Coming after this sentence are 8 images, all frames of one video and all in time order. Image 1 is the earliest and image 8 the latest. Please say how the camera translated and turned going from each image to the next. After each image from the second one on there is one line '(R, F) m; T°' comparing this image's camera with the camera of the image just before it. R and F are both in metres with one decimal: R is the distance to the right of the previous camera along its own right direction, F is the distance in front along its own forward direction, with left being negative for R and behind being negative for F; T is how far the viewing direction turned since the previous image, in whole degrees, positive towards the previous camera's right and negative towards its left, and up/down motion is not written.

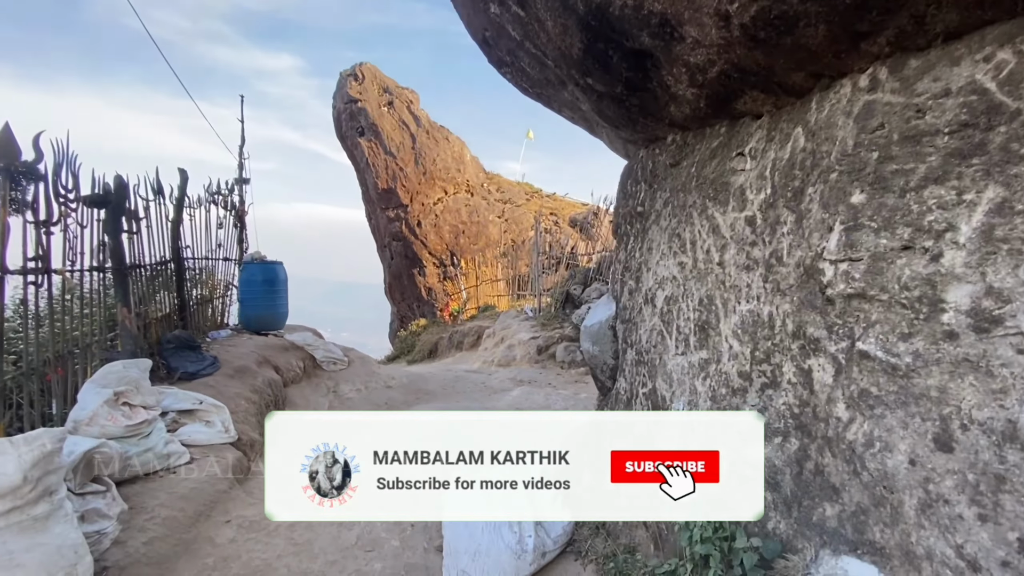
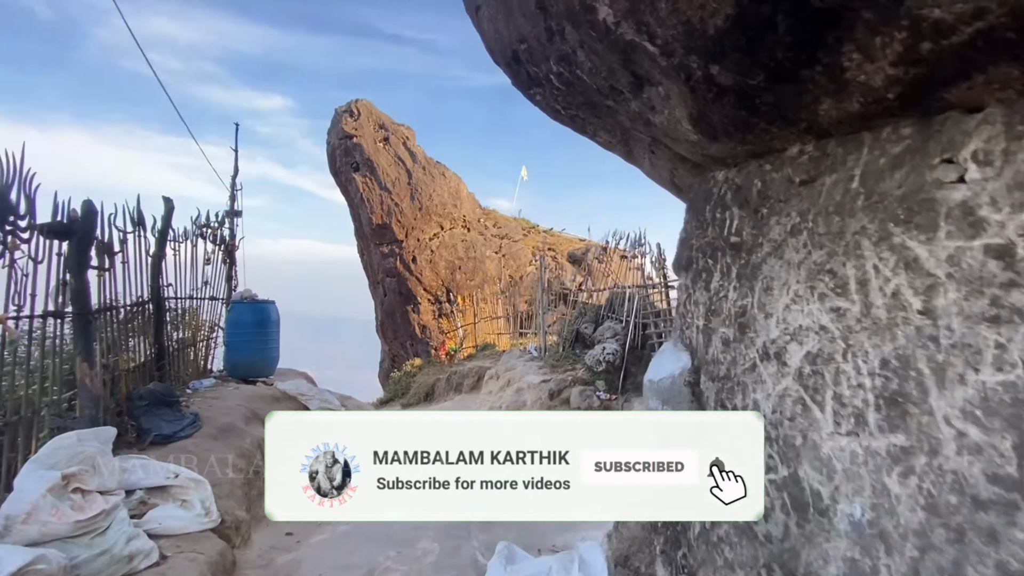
(-0.4, +0.7) m; +1°
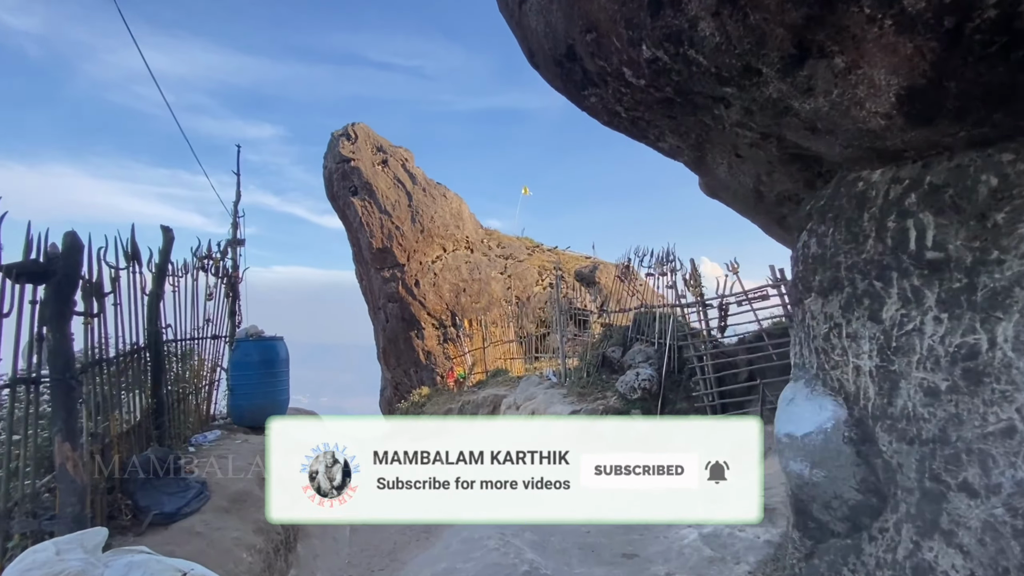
(-0.6, +0.7) m; +1°
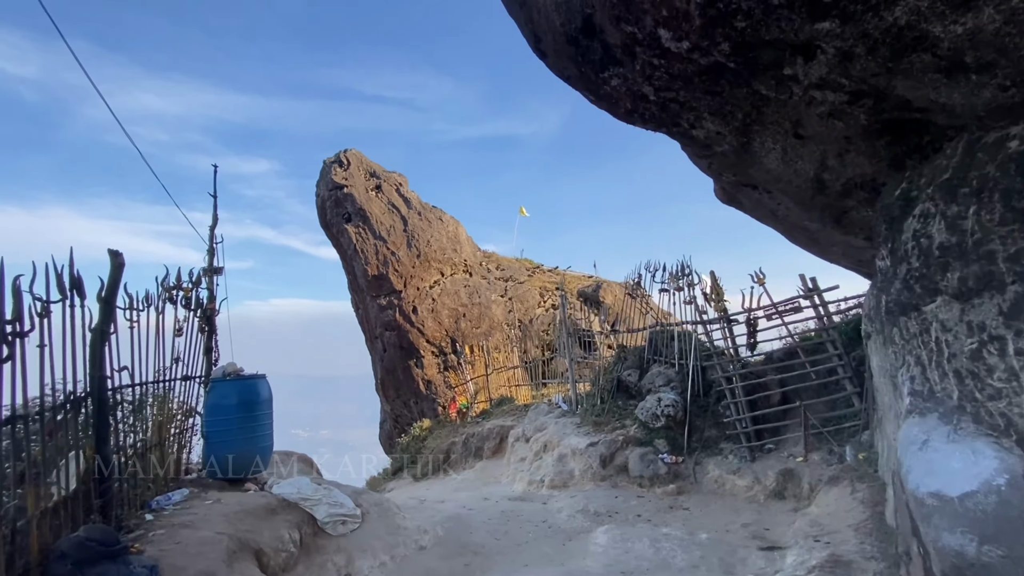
(-0.1, +0.7) m; 0°
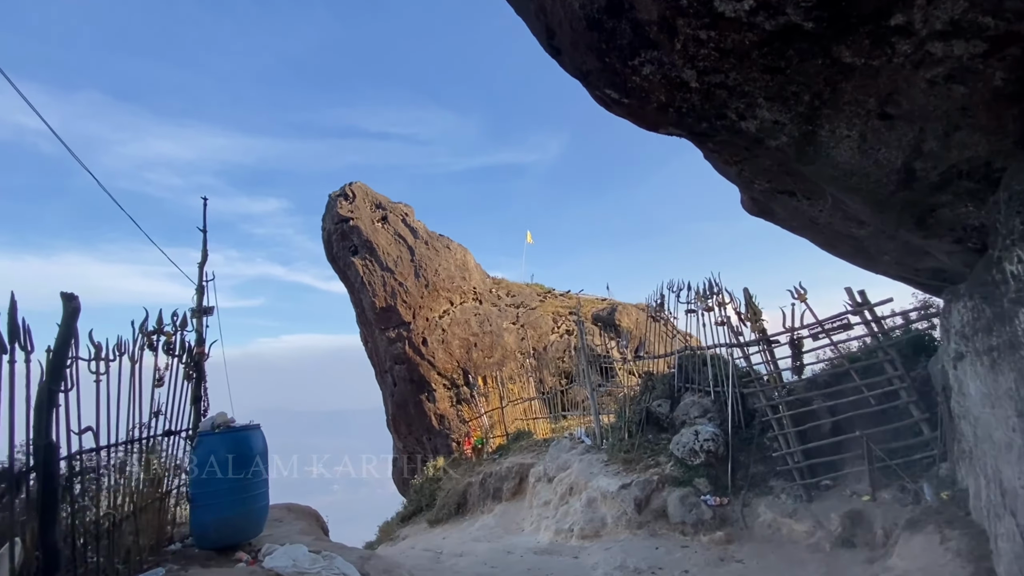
(-0.1, +0.6) m; -1°
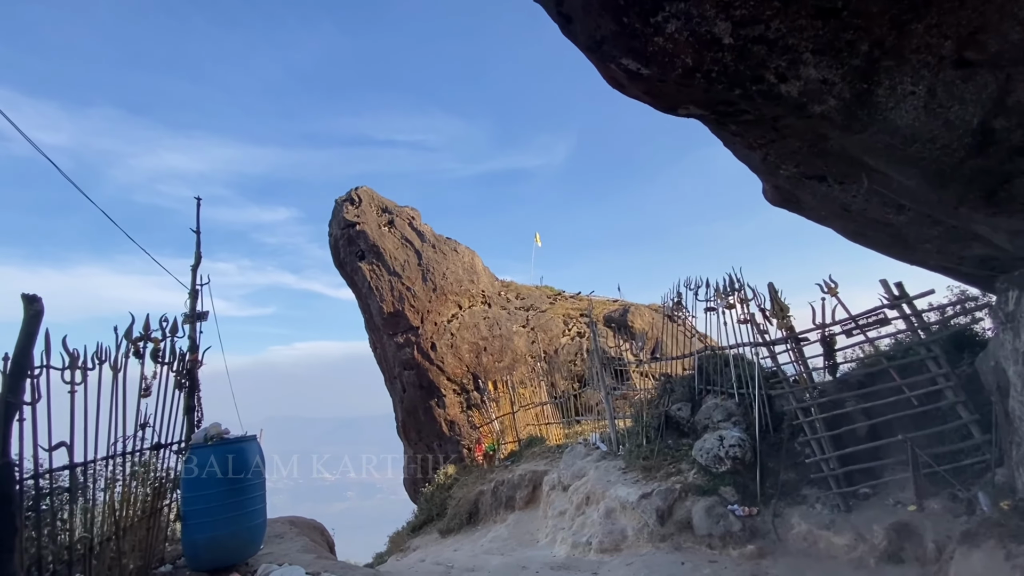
(0.0, +0.4) m; -1°
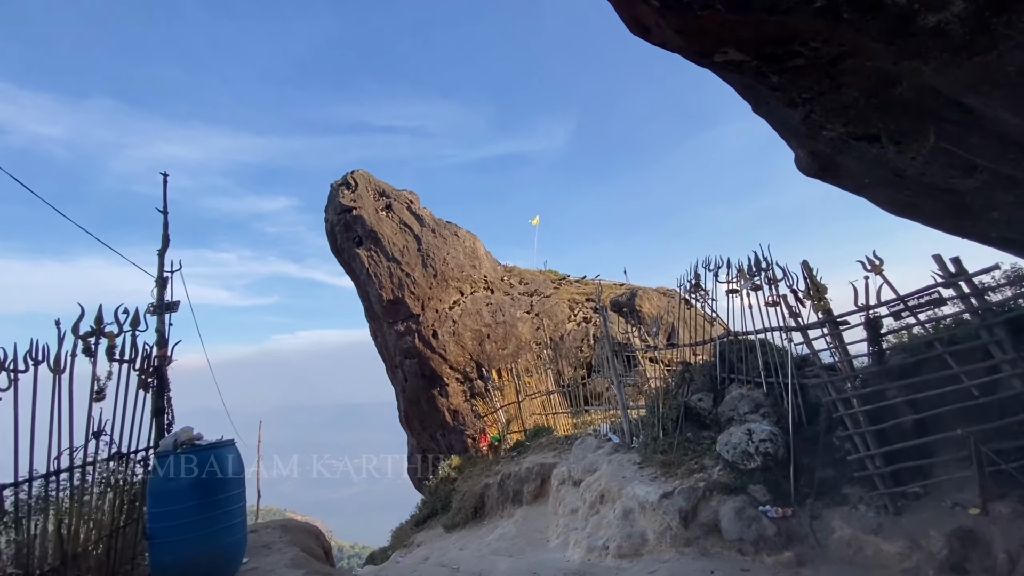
(-0.1, +0.7) m; 0°
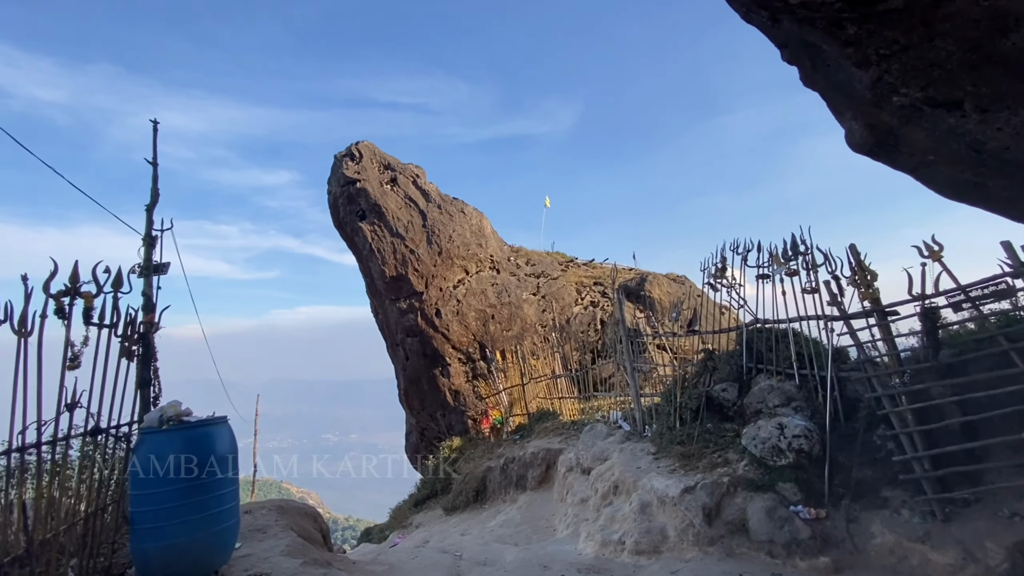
(-0.2, +0.5) m; 0°
